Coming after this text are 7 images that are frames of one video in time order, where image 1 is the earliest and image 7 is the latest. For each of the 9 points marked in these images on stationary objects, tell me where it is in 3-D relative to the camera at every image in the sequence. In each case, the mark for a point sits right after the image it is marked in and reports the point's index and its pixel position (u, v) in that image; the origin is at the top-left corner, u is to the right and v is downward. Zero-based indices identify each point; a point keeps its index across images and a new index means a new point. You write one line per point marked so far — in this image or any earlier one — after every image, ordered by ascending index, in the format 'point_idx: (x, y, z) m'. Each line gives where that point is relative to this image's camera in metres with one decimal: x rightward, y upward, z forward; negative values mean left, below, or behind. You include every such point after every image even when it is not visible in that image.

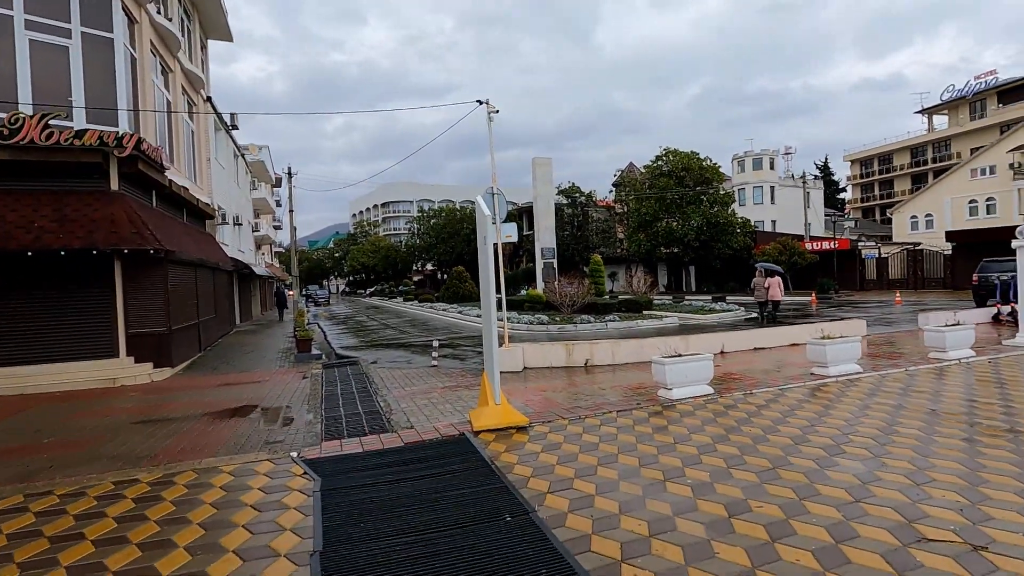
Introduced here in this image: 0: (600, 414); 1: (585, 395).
0: (+1.0, -1.5, +6.2) m
1: (+1.1, -1.5, +7.9) m
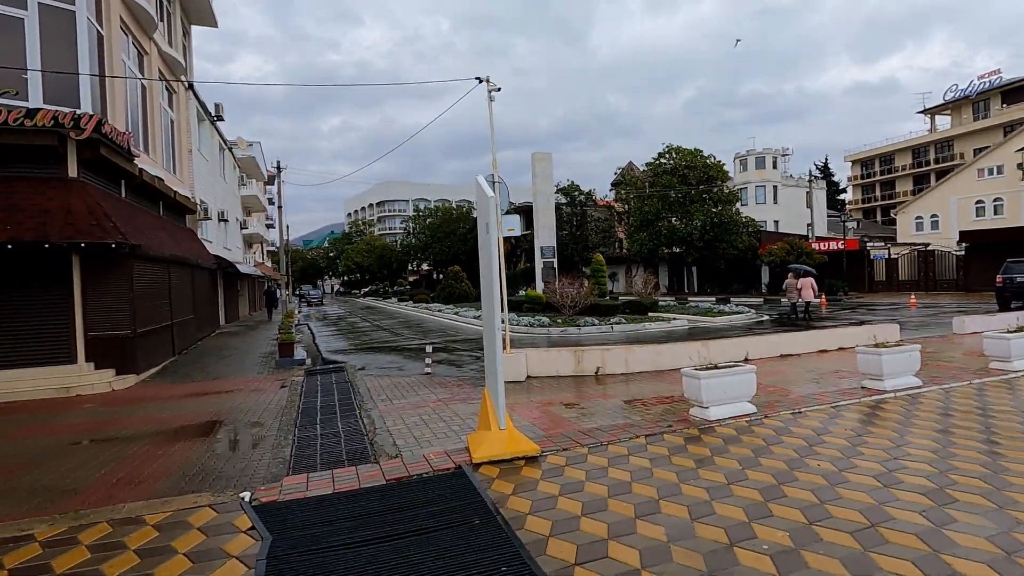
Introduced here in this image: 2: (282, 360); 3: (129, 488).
0: (+1.1, -1.4, +5.2) m
1: (+1.1, -1.5, +6.8) m
2: (-5.2, -1.6, +12.2) m
3: (-3.5, -1.8, +4.9) m
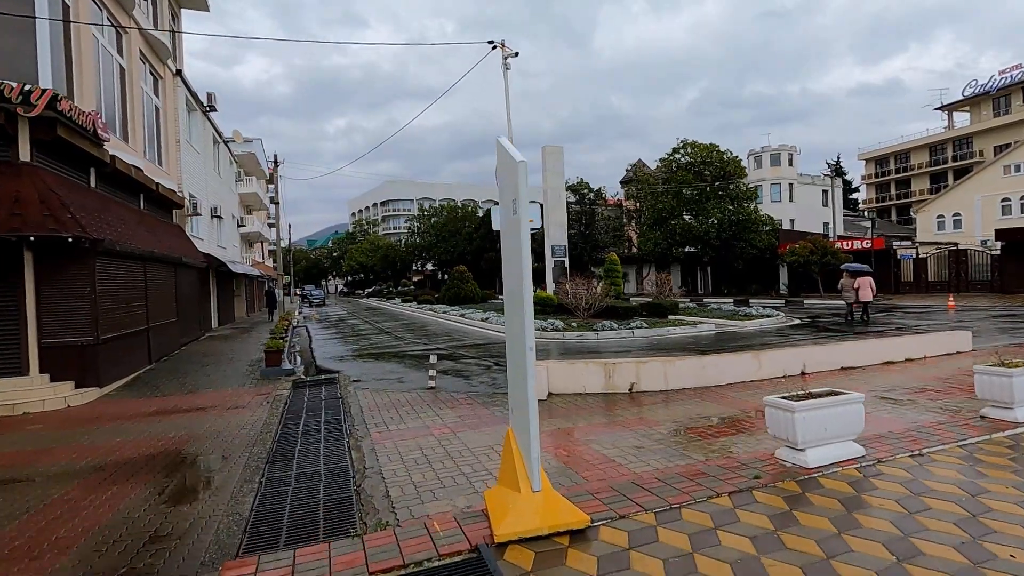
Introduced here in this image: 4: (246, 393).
0: (+1.3, -1.5, +3.8) m
1: (+1.4, -1.6, +5.4) m
2: (-4.9, -1.6, +10.8) m
3: (-3.3, -1.8, +3.6) m
4: (-4.7, -1.8, +9.4) m
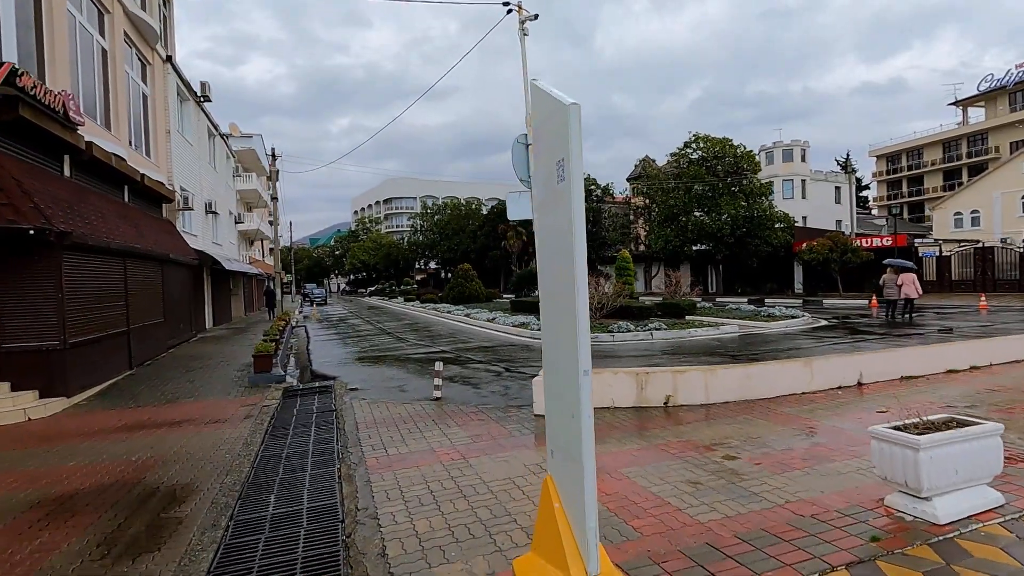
0: (+1.5, -1.5, +2.8) m
1: (+1.6, -1.5, +4.4) m
2: (-4.7, -1.6, +9.8) m
3: (-3.1, -1.8, +2.6) m
4: (-4.4, -1.8, +8.4) m
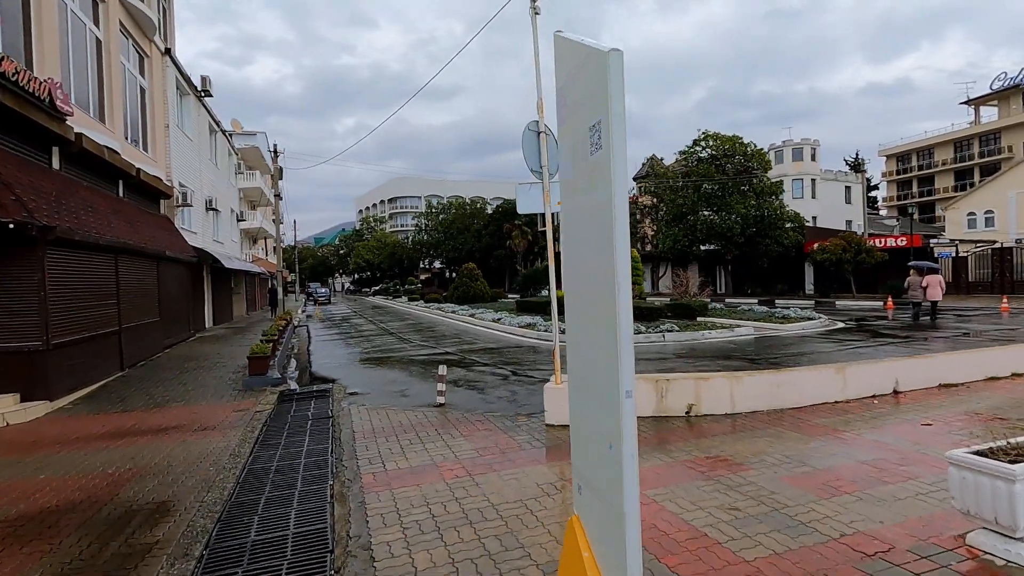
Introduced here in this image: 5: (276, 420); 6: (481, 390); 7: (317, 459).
0: (+1.6, -1.5, +2.2) m
1: (+1.7, -1.5, +3.9) m
2: (-4.5, -1.6, +9.4) m
3: (-3.0, -1.8, +2.1) m
4: (-4.3, -1.8, +8.0) m
5: (-3.2, -1.8, +7.4) m
6: (-0.5, -1.6, +8.6) m
7: (-2.0, -1.8, +5.5) m
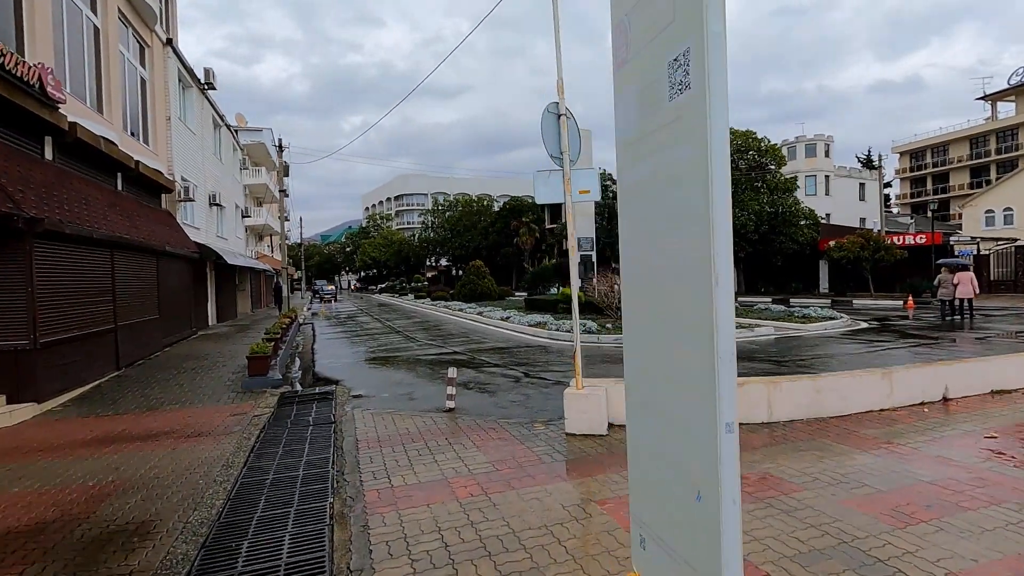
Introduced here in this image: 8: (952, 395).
0: (+1.7, -1.4, +1.7) m
1: (+1.8, -1.5, +3.4) m
2: (-4.3, -1.5, +8.9) m
3: (-2.9, -1.8, +1.6) m
4: (-4.1, -1.7, +7.5) m
5: (-3.1, -1.8, +6.9) m
6: (-0.3, -1.6, +8.1) m
7: (-1.8, -1.7, +5.0) m
8: (+5.3, -1.3, +6.5) m
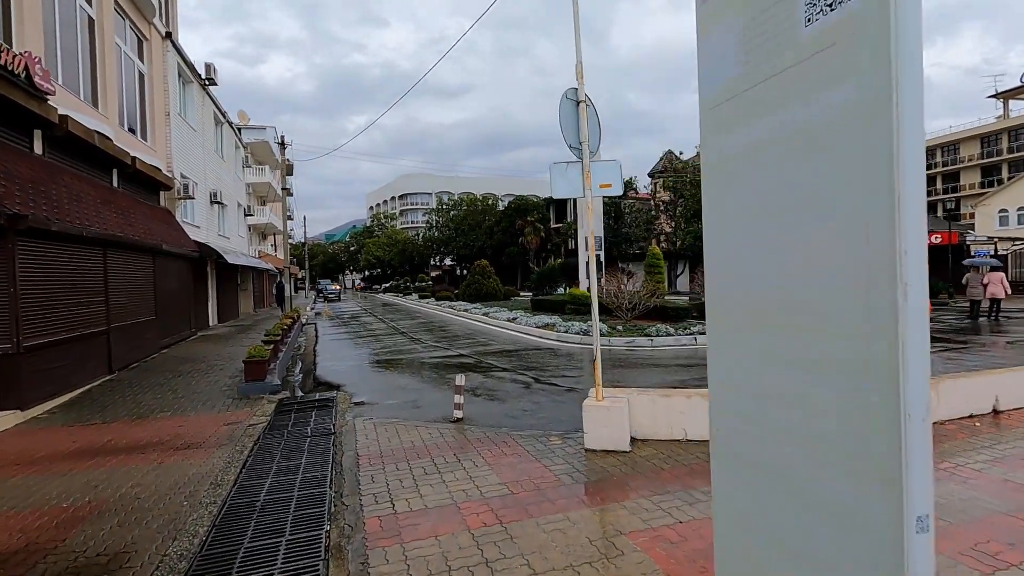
0: (+1.8, -1.5, +1.2) m
1: (+2.0, -1.5, +2.9) m
2: (-4.2, -1.5, +8.5) m
3: (-2.8, -1.8, +1.2) m
4: (-4.0, -1.7, +7.1) m
5: (-2.9, -1.8, +6.5) m
6: (-0.1, -1.6, +7.6) m
7: (-1.7, -1.7, +4.6) m
8: (+5.4, -1.3, +6.0) m
